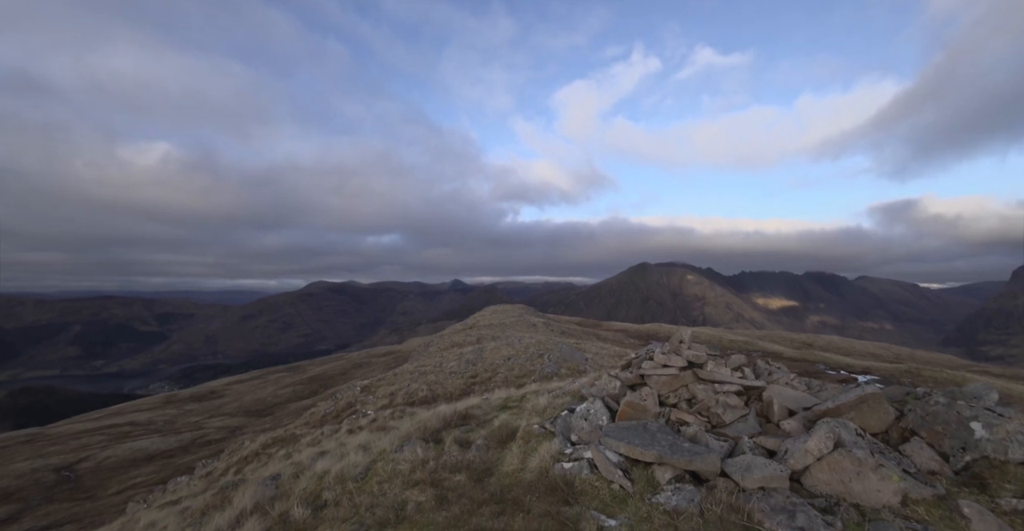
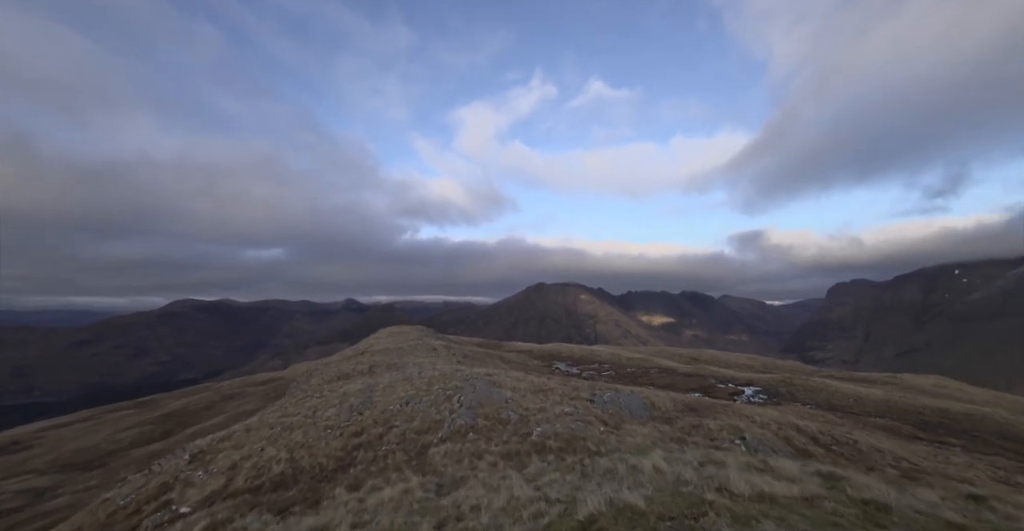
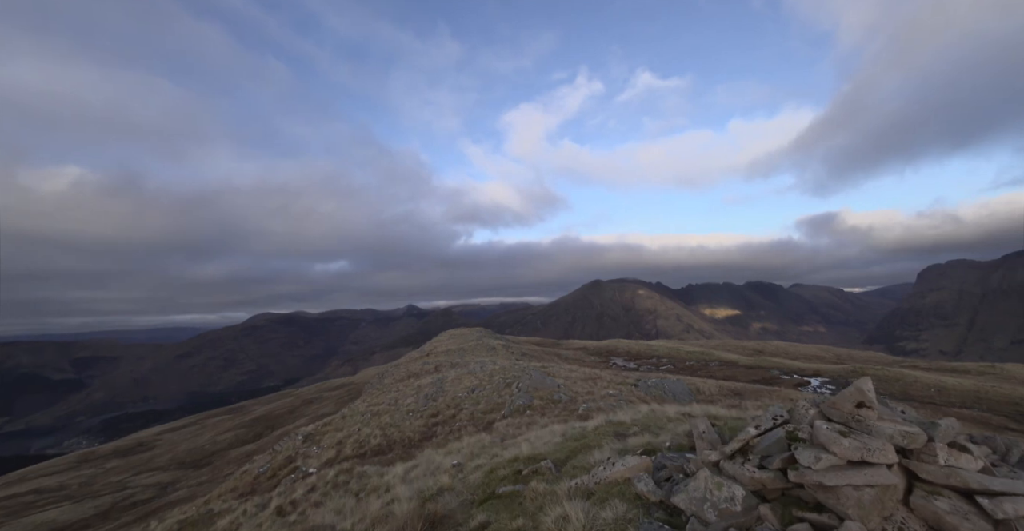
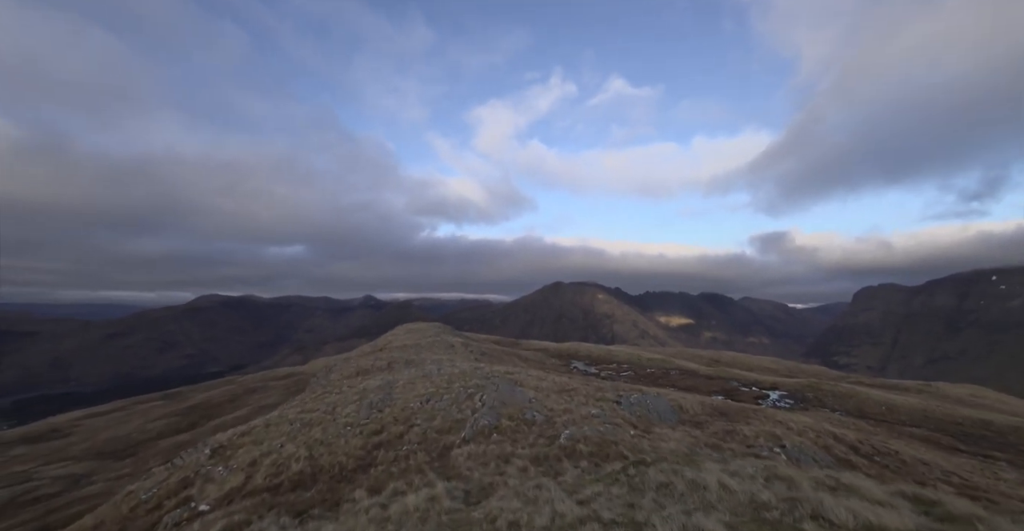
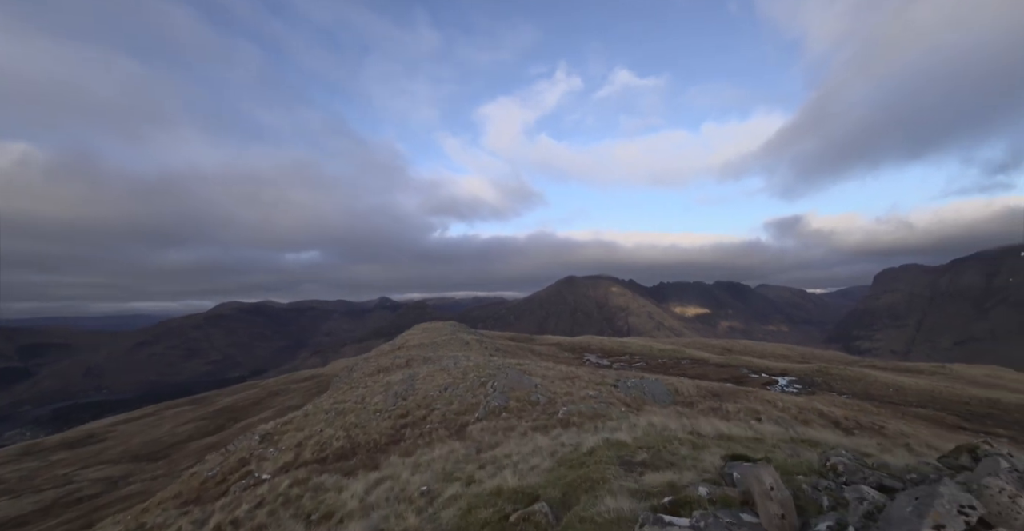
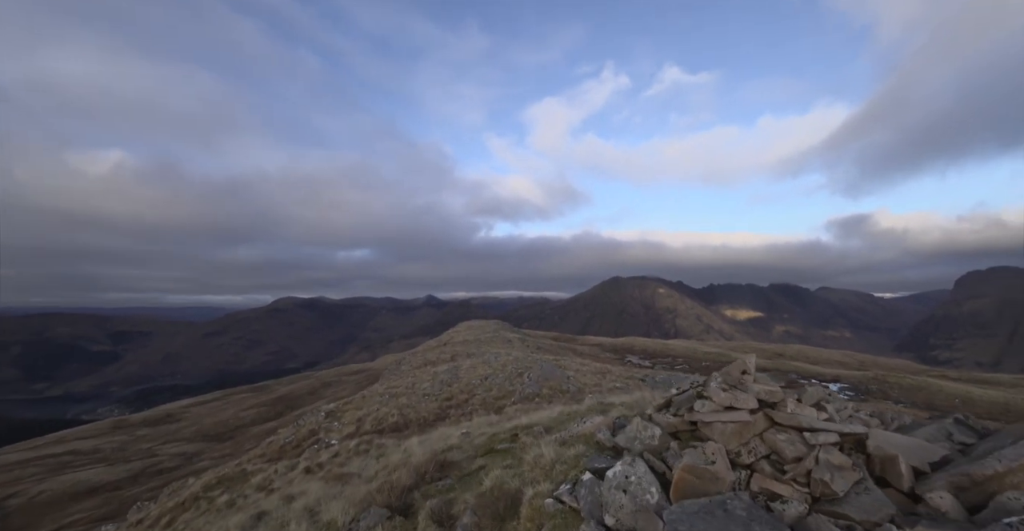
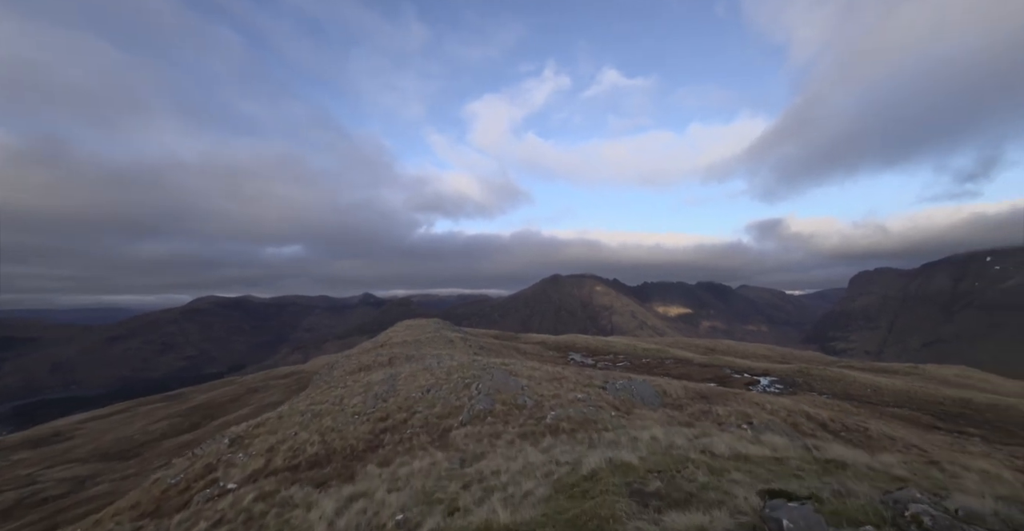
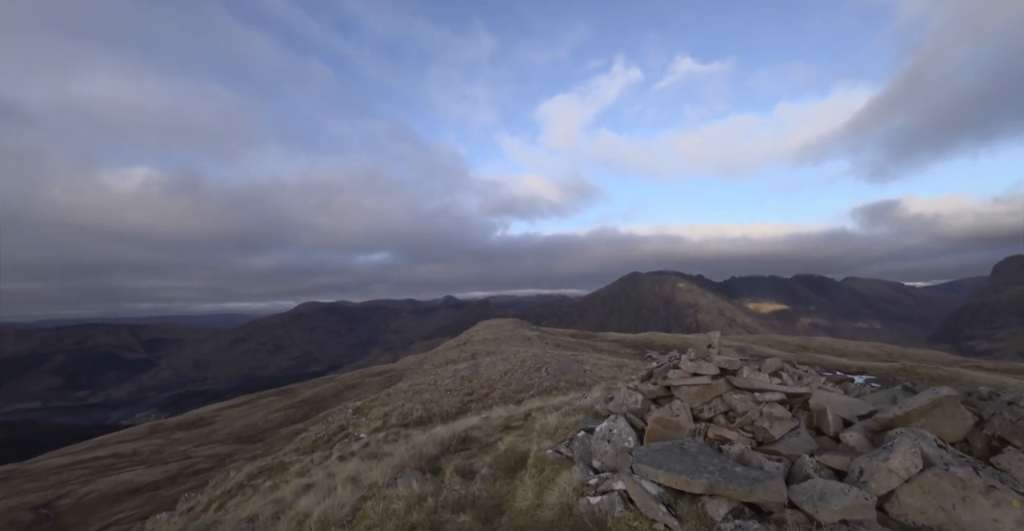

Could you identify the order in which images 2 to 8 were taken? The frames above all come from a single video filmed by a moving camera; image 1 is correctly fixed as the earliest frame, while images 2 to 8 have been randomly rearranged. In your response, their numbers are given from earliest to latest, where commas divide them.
8, 6, 3, 5, 7, 2, 4
